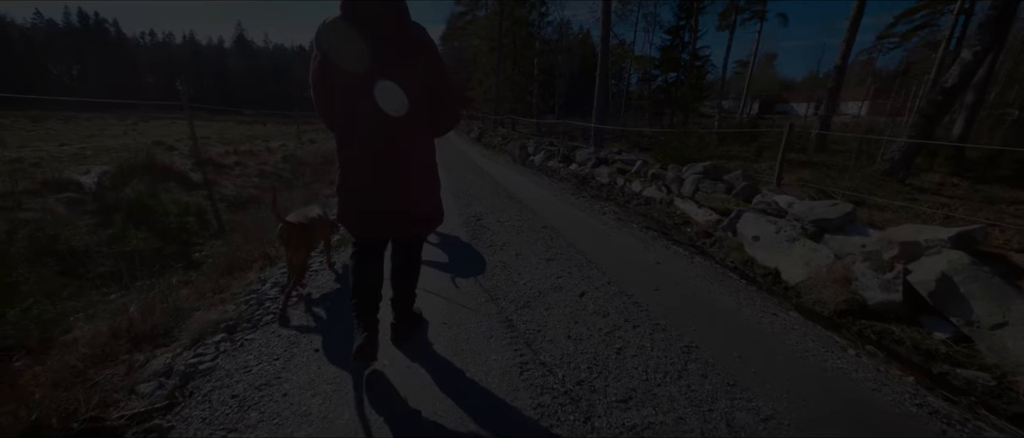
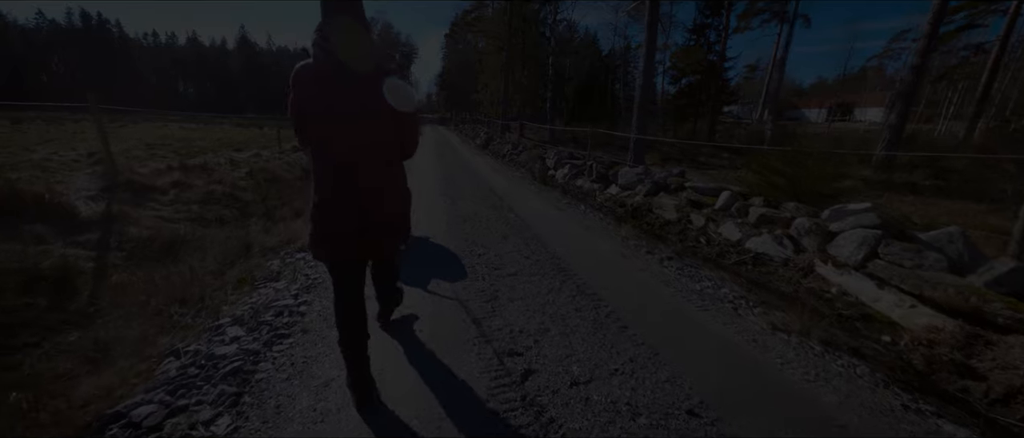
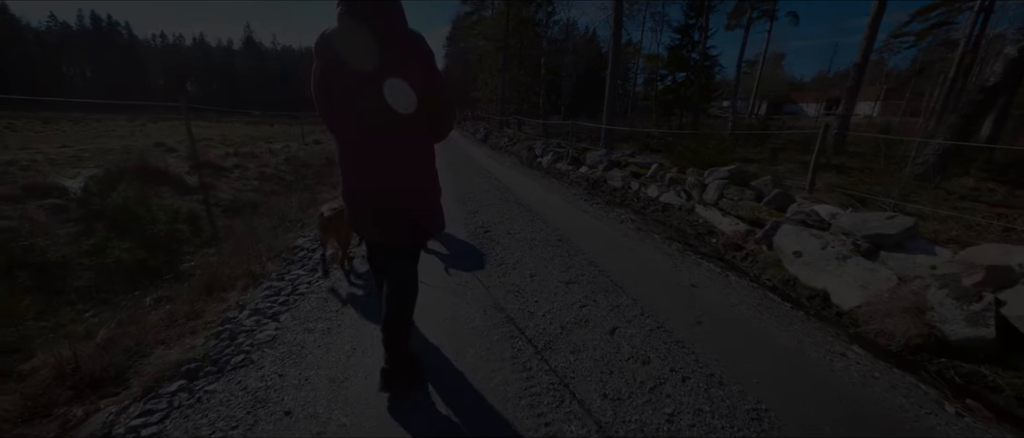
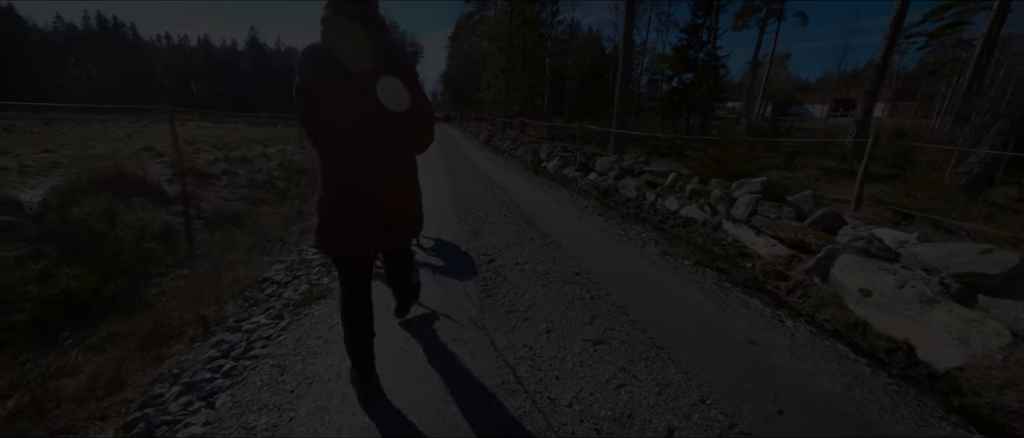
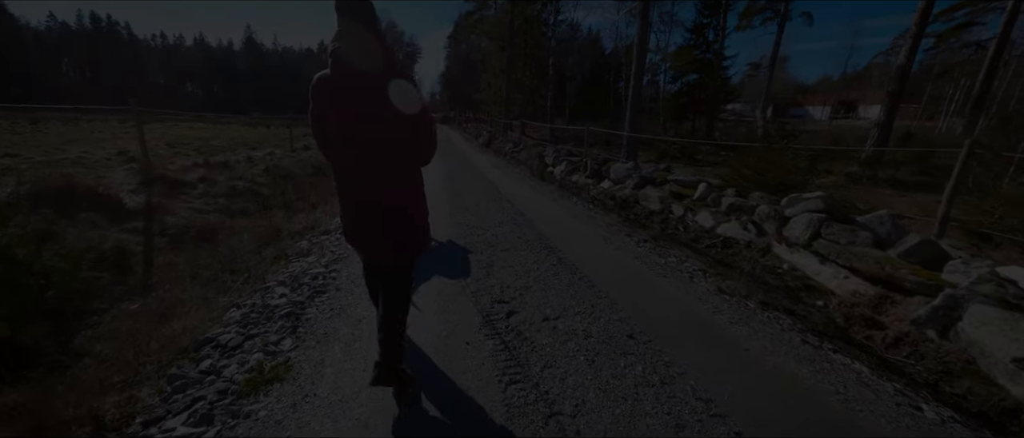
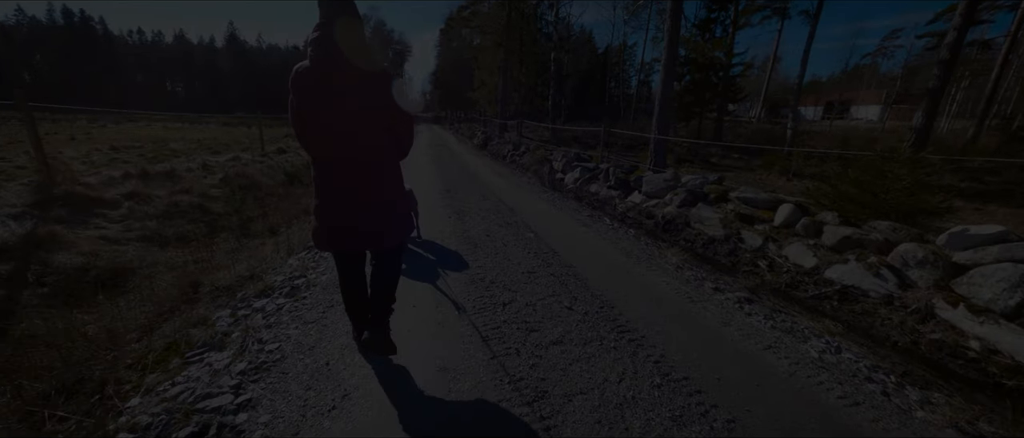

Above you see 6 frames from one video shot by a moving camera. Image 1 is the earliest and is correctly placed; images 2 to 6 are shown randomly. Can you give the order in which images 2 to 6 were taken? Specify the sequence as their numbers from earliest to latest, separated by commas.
3, 4, 5, 2, 6
